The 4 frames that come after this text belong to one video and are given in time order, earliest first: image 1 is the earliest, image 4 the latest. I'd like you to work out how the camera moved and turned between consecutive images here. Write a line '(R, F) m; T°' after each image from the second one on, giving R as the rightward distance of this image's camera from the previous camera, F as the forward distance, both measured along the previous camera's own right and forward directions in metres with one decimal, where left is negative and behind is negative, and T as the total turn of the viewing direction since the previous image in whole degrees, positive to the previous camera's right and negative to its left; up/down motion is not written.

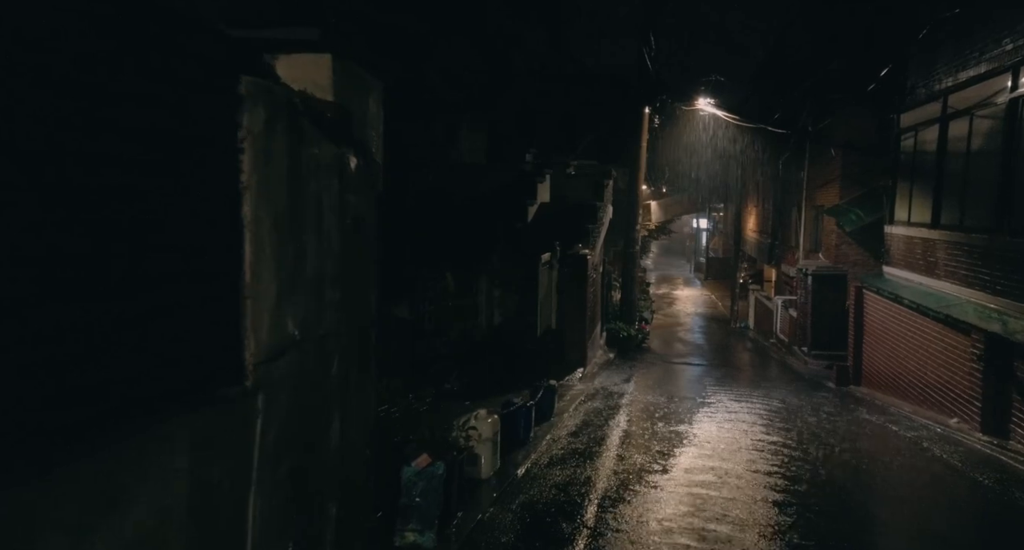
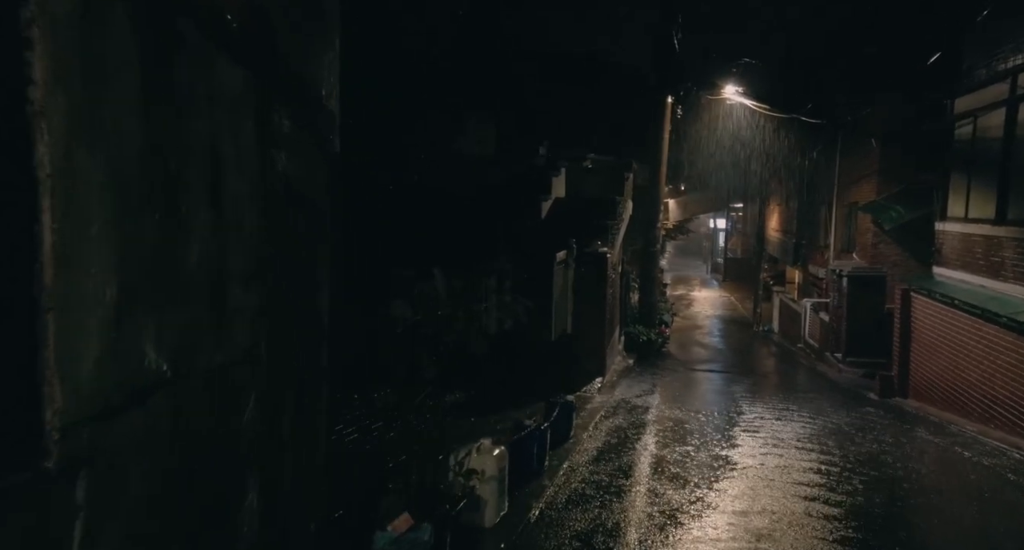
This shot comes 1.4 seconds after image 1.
(0.0, +1.1) m; -1°
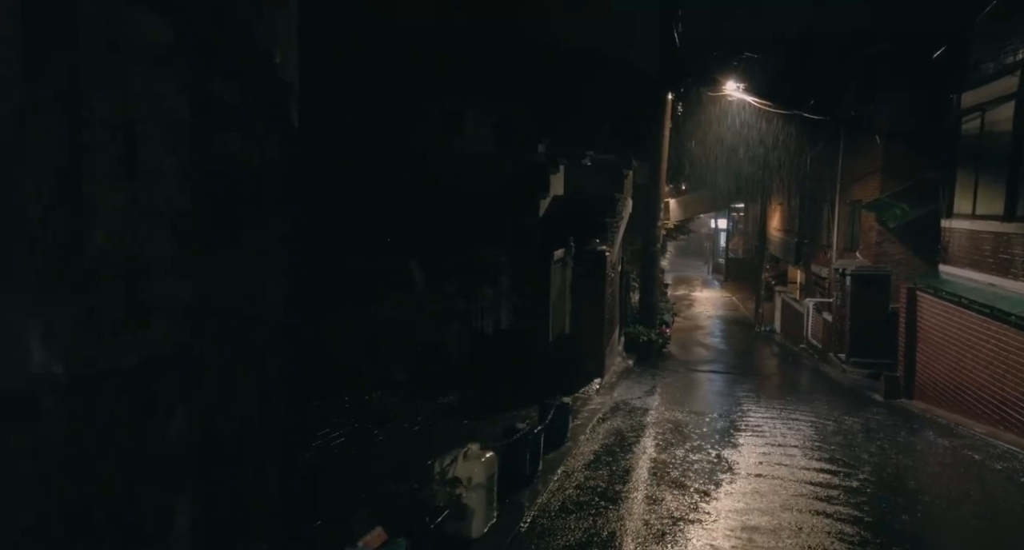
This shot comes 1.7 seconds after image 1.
(+0.1, +0.3) m; 0°
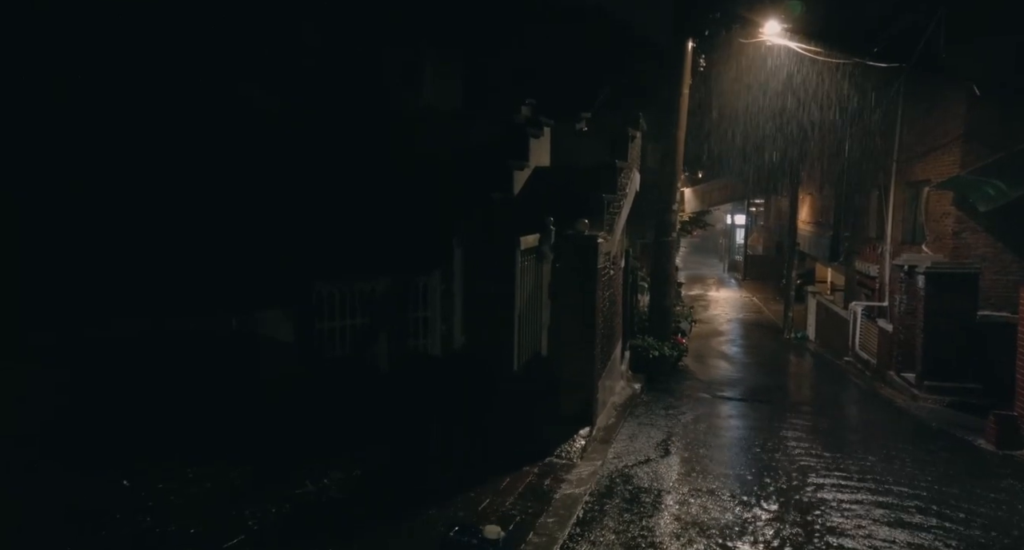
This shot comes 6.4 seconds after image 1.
(+0.6, +3.6) m; -1°
